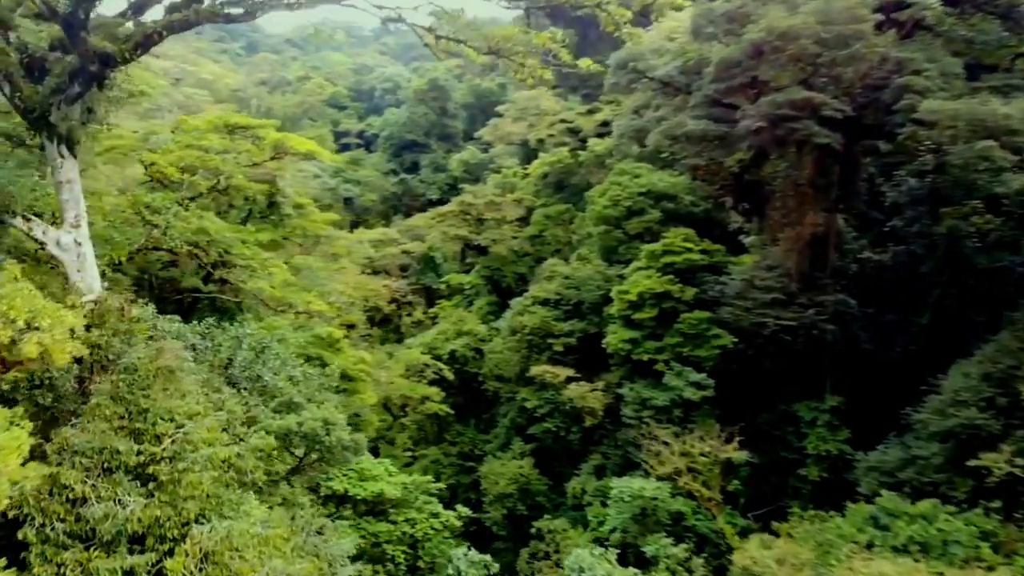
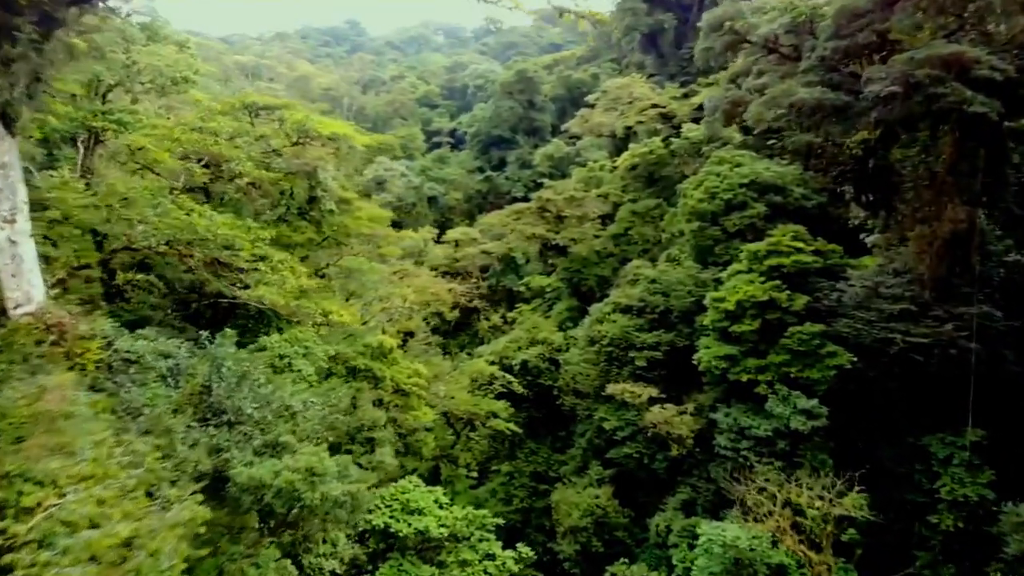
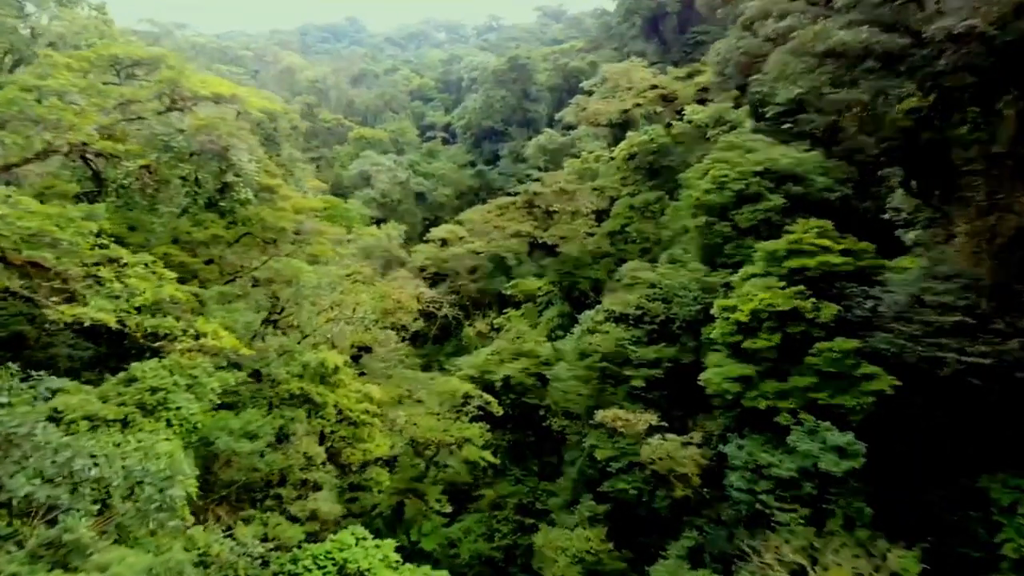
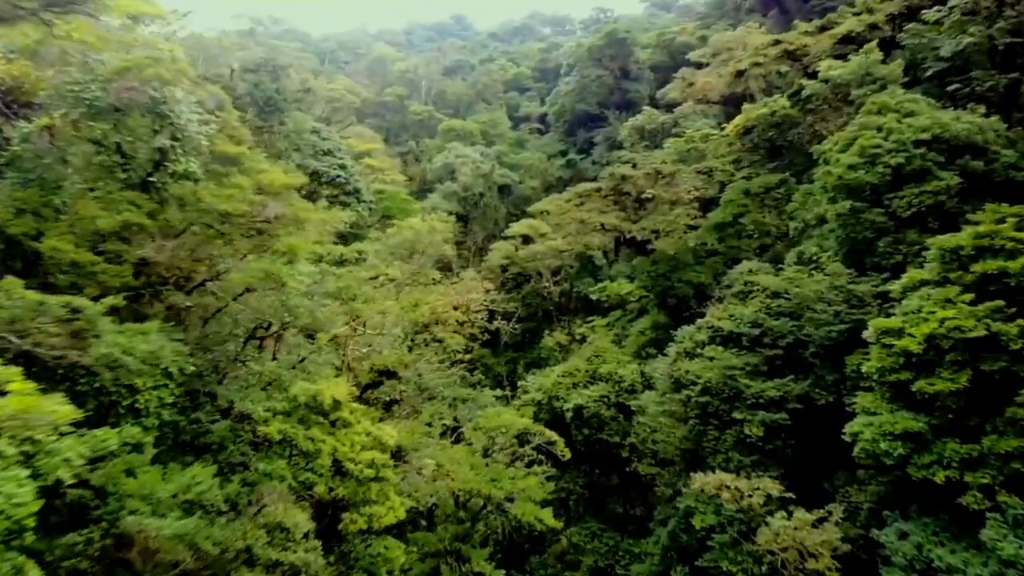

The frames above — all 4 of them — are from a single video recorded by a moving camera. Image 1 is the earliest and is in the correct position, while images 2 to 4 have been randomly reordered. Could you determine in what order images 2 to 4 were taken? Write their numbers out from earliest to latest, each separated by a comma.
2, 3, 4
